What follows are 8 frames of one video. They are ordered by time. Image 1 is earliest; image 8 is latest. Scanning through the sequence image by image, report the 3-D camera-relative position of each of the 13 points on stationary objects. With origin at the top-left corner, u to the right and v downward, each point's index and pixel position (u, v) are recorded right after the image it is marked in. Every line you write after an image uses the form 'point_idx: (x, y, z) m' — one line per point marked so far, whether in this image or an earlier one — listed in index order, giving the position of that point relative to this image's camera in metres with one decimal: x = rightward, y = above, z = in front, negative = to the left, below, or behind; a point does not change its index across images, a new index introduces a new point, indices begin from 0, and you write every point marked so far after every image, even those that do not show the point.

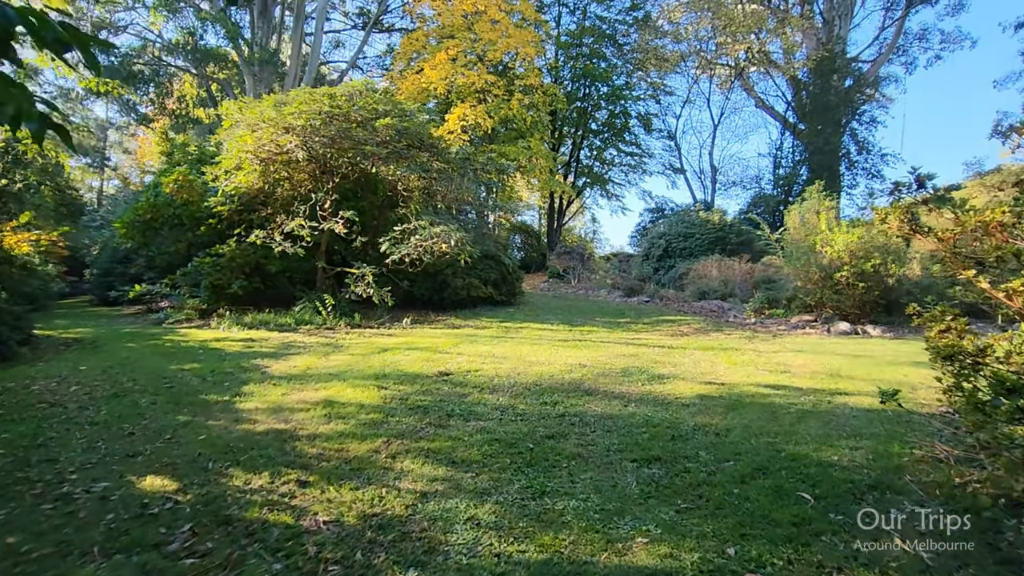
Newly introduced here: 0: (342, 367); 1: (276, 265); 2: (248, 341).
0: (-1.6, -0.7, +4.9) m
1: (-3.9, +0.4, +8.7) m
2: (-3.3, -0.7, +6.6) m
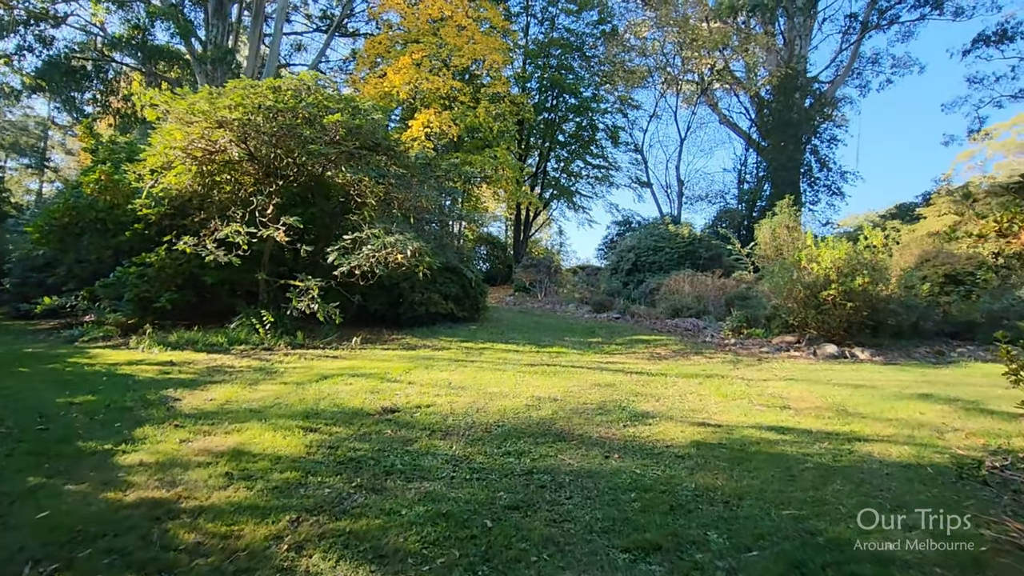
0: (-1.9, -0.9, +4.1) m
1: (-4.5, +0.2, +7.8) m
2: (-3.8, -0.8, +5.7) m
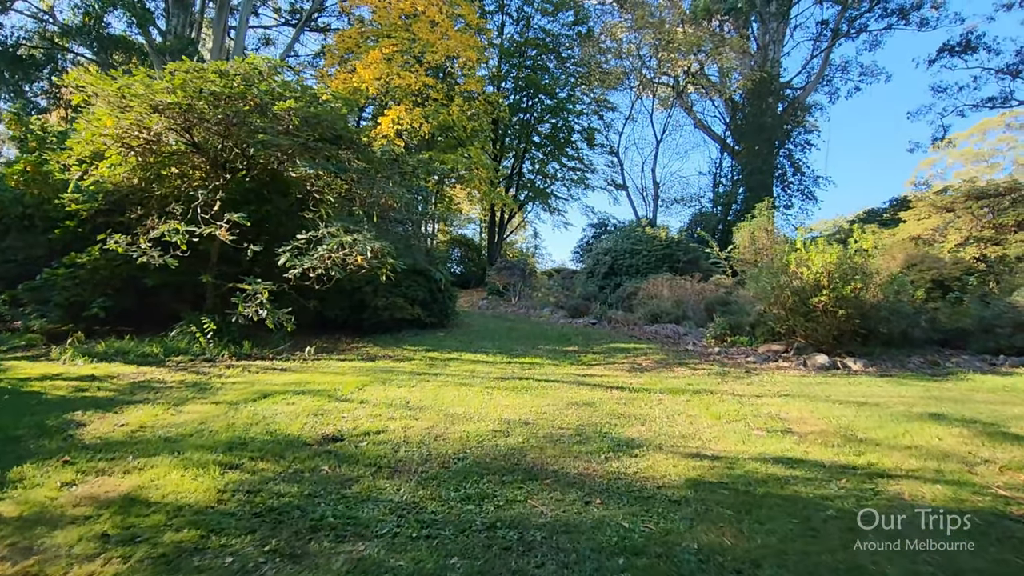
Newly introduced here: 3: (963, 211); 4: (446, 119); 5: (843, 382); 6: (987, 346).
0: (-2.2, -0.9, +3.5) m
1: (-4.9, +0.1, +7.1) m
2: (-4.1, -0.9, +5.0) m
3: (+7.6, +1.3, +8.8) m
4: (-2.2, +5.4, +17.0) m
5: (+2.9, -0.8, +4.5) m
6: (+5.6, -0.7, +6.1) m
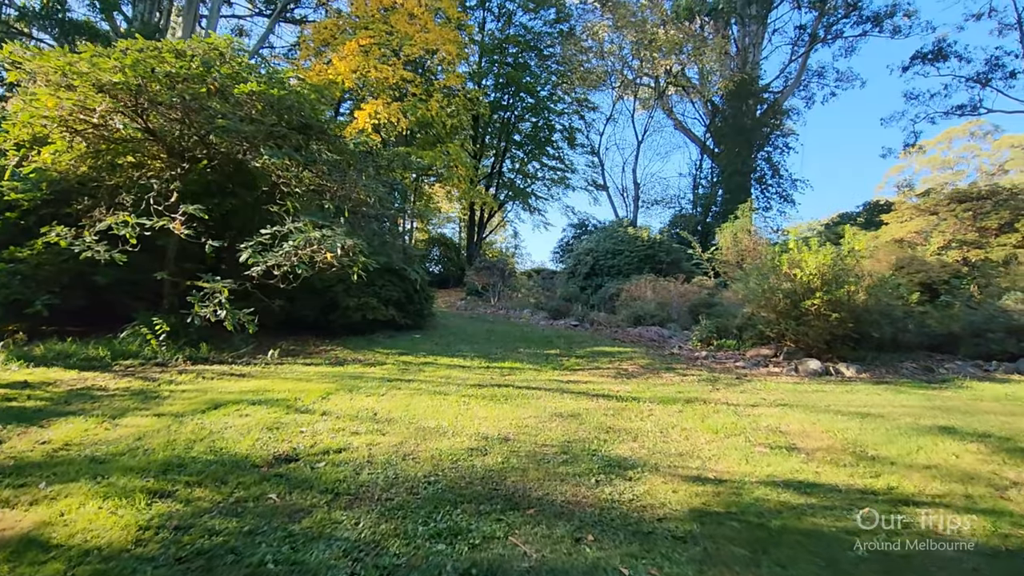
0: (-2.3, -0.9, +3.1) m
1: (-5.2, +0.2, +6.6) m
2: (-4.3, -0.9, +4.5) m
3: (+7.2, +1.2, +8.7) m
4: (-2.8, +5.5, +16.5) m
5: (+2.7, -0.8, +4.3) m
6: (+5.3, -0.7, +6.0) m
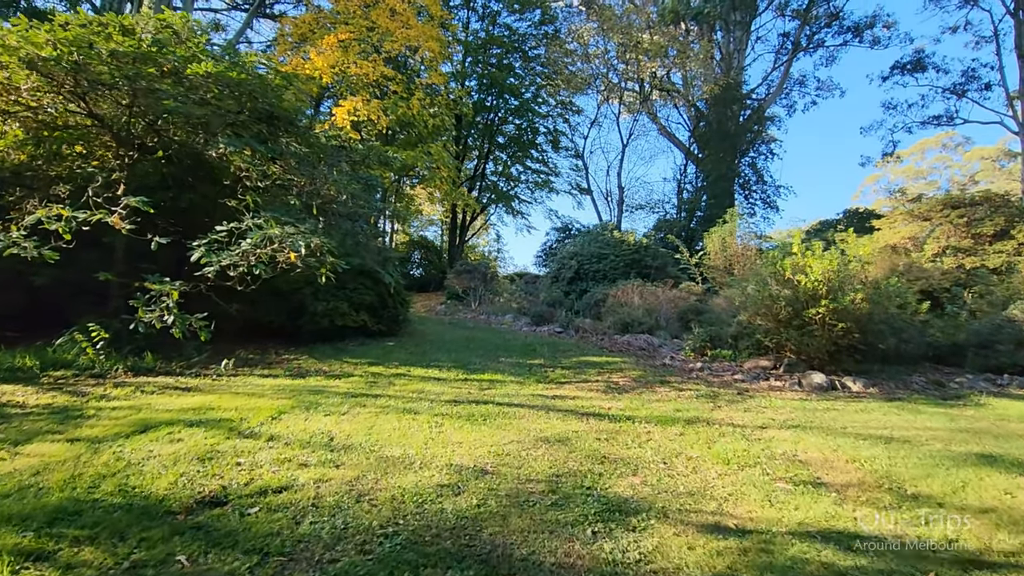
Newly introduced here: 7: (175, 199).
0: (-2.4, -0.9, +2.5) m
1: (-5.4, +0.1, +5.9) m
2: (-4.4, -0.9, +3.9) m
3: (+6.9, +1.1, +8.5) m
4: (-3.3, +5.3, +16.0) m
5: (+2.5, -0.9, +3.9) m
6: (+5.1, -0.8, +5.7) m
7: (-4.0, +1.1, +6.3) m
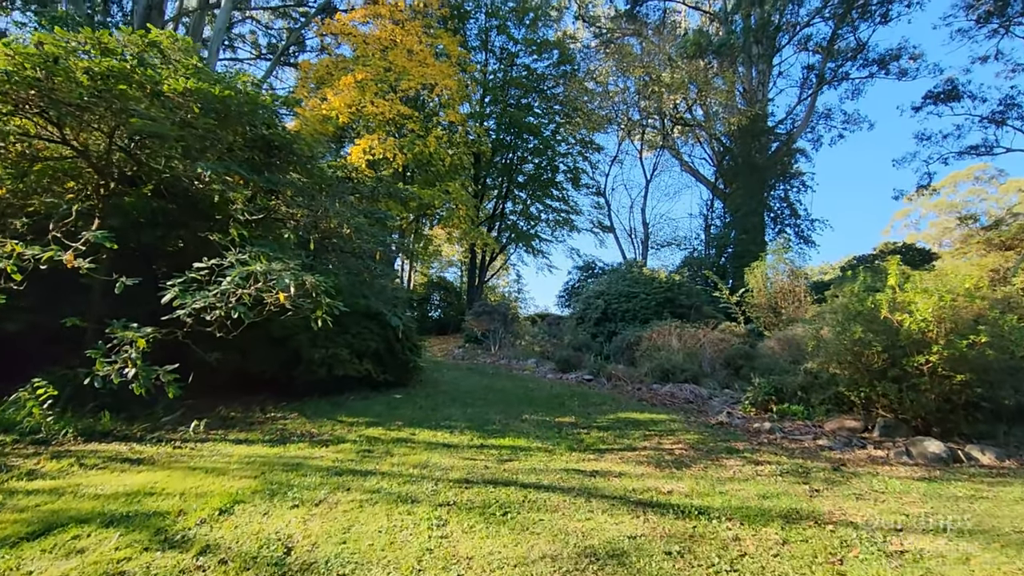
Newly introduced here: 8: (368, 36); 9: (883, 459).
0: (-2.3, -1.1, +1.7) m
1: (-5.1, -0.3, +5.2) m
2: (-4.3, -1.2, +3.1) m
3: (+7.3, +0.6, +7.4) m
4: (-2.7, +4.1, +15.6) m
5: (+2.7, -1.1, +2.9) m
6: (+5.4, -1.2, +4.5) m
7: (-3.8, +0.6, +5.6) m
8: (-4.3, +7.6, +15.7) m
9: (+2.6, -1.2, +3.7) m
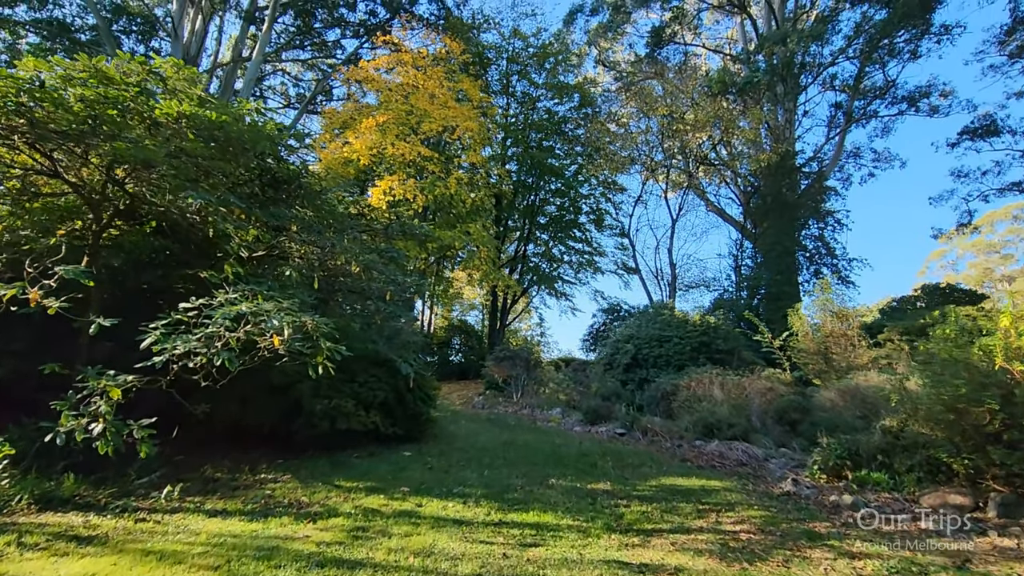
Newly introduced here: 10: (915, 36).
0: (-2.2, -1.2, +1.1) m
1: (-4.9, -0.7, +4.8) m
2: (-4.1, -1.4, +2.6) m
3: (+7.5, 0.0, +6.5) m
4: (-2.0, +2.8, +15.4) m
5: (+2.8, -1.3, +2.0) m
6: (+5.5, -1.5, +3.6) m
7: (-3.6, +0.1, +5.2) m
8: (-3.7, +6.3, +15.9) m
9: (+2.7, -1.4, +2.9) m
10: (+13.6, +8.5, +17.8) m
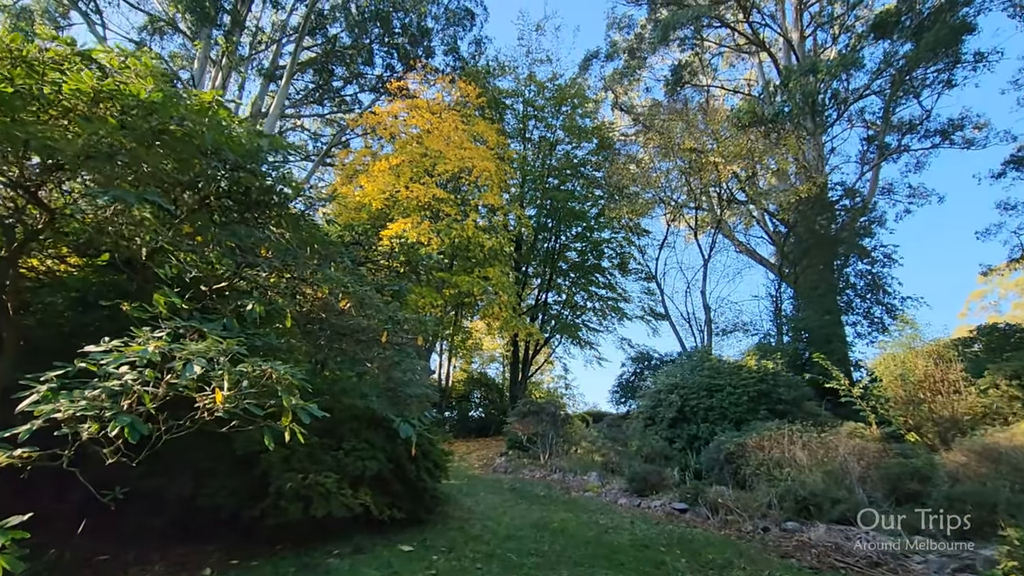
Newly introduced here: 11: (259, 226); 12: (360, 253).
0: (-2.1, -1.1, -0.2) m
1: (-4.7, -1.1, +3.7) m
2: (-4.0, -1.5, +1.4) m
3: (+7.8, -0.2, +5.0) m
4: (-1.5, +1.5, +14.5) m
5: (+2.9, -1.2, +0.6) m
6: (+5.7, -1.4, +2.0) m
7: (-3.3, -0.2, +4.1) m
8: (-3.2, +4.9, +15.3) m
9: (+2.9, -1.4, +1.4) m
10: (+14.1, +7.3, +16.8) m
11: (-2.1, +0.5, +4.1) m
12: (-1.6, +0.4, +5.4) m
